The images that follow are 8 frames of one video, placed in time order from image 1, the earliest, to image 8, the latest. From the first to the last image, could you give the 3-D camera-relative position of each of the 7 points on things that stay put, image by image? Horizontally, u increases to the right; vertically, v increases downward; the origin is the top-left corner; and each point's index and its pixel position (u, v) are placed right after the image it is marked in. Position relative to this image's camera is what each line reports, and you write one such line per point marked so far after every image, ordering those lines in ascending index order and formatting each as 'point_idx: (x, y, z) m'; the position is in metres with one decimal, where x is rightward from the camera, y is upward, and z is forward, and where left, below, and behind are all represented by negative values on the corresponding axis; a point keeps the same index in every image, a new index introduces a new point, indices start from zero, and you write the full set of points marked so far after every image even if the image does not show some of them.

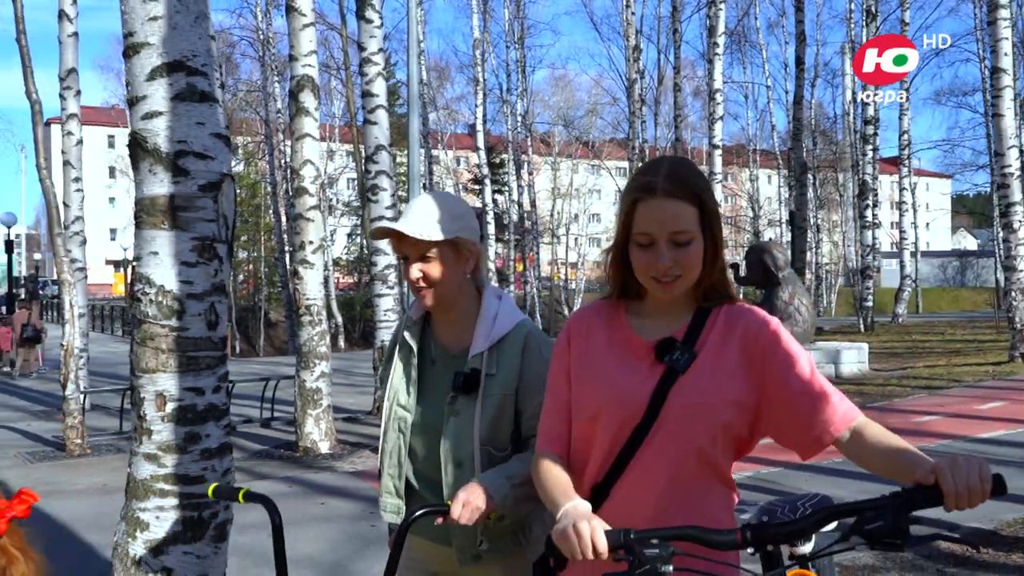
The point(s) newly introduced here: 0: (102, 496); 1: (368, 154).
0: (-3.7, -1.9, +8.7) m
1: (-1.8, +1.7, +12.1) m
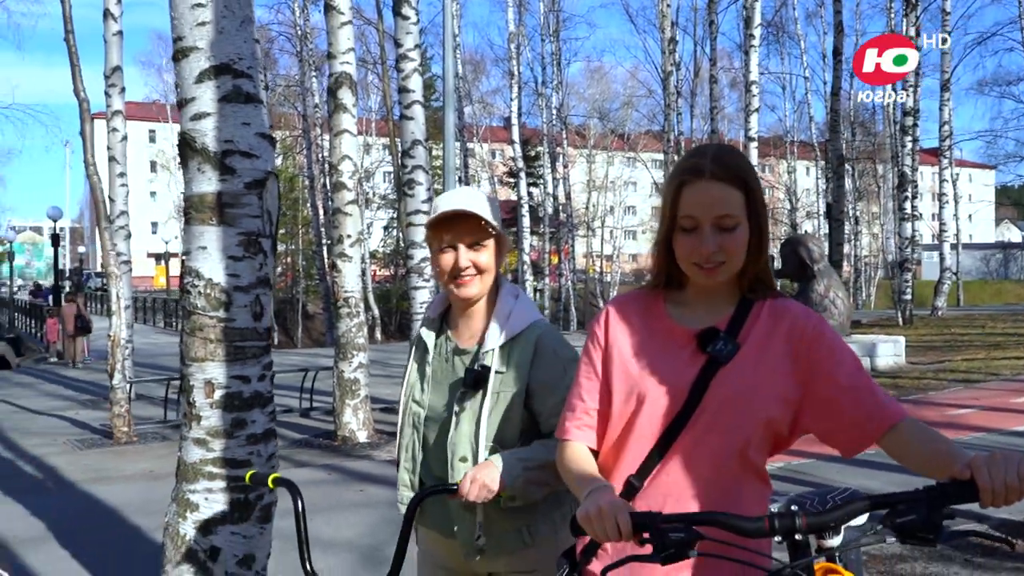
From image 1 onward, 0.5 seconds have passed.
0: (-3.4, -1.8, +9.0) m
1: (-1.4, +1.8, +12.3) m
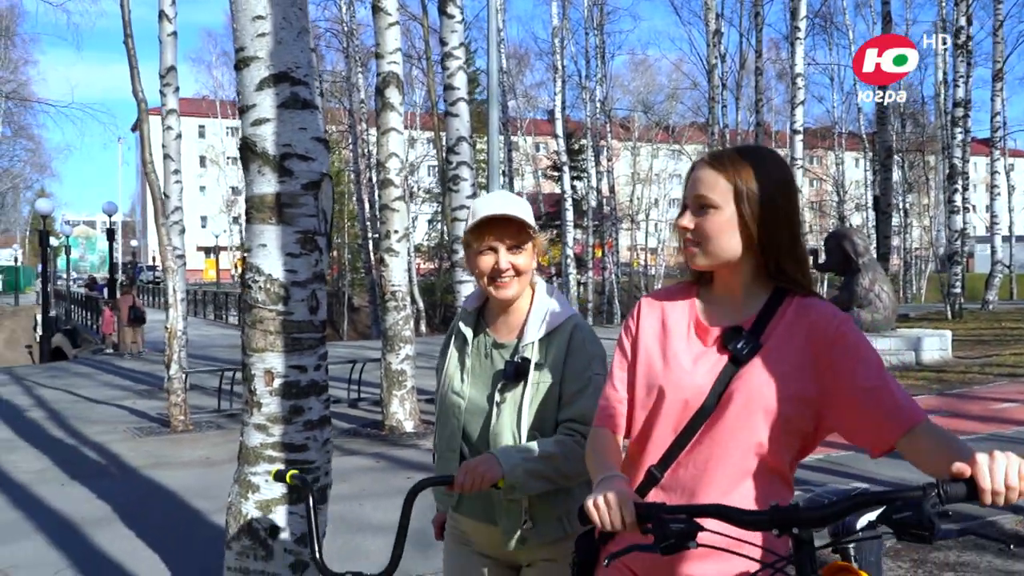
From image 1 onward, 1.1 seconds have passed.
0: (-3.0, -1.8, +9.3) m
1: (-0.8, +1.9, +12.5) m
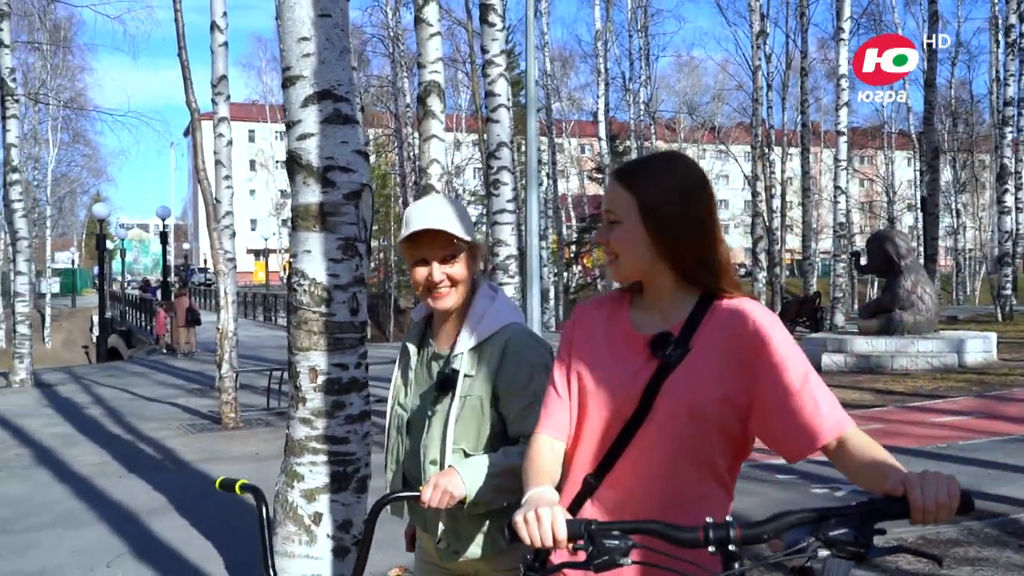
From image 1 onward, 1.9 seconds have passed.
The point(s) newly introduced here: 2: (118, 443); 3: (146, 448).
0: (-2.6, -1.8, +9.7) m
1: (-0.3, +1.9, +12.9) m
2: (-4.7, -1.9, +11.4) m
3: (-4.2, -1.8, +10.9) m
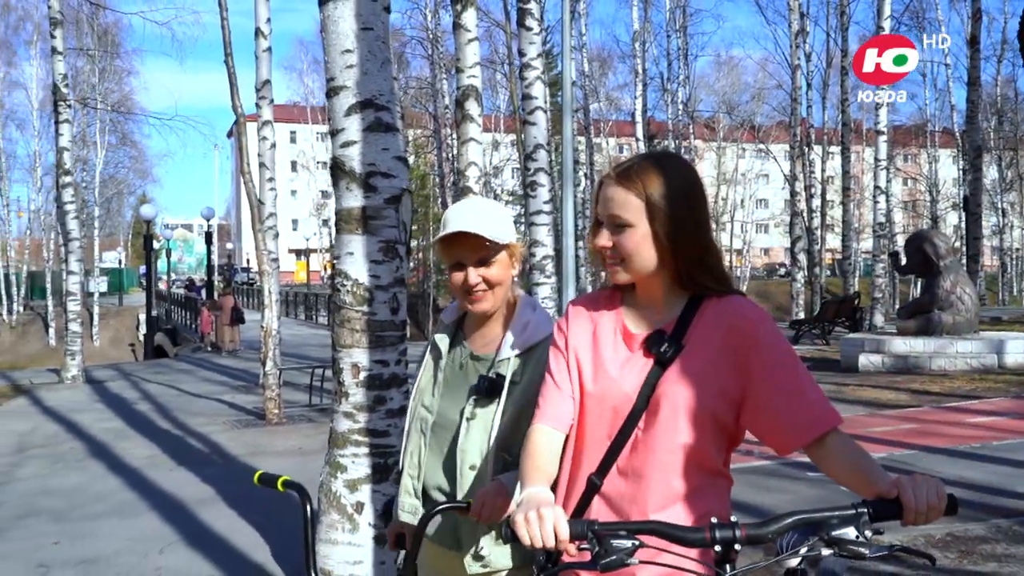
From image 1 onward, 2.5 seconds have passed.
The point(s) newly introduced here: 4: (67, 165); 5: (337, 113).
0: (-2.2, -1.8, +10.1) m
1: (+0.2, +1.9, +13.1) m
2: (-4.2, -1.8, +11.8) m
3: (-3.8, -1.8, +11.3) m
4: (-9.2, +2.5, +19.8) m
5: (-1.0, +1.0, +5.2) m
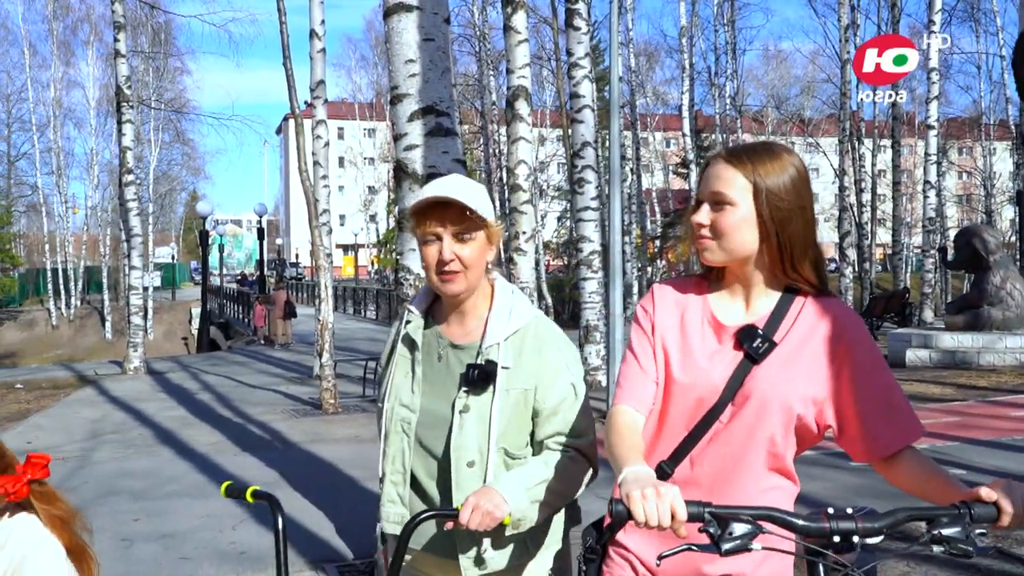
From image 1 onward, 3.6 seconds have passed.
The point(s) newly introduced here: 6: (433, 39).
0: (-1.7, -1.7, +10.5) m
1: (+0.9, +1.9, +13.4) m
2: (-3.6, -1.8, +12.3) m
3: (-3.2, -1.7, +11.8) m
4: (-8.2, +2.7, +20.5) m
5: (-0.7, +1.0, +5.6) m
6: (-0.5, +1.5, +5.6) m
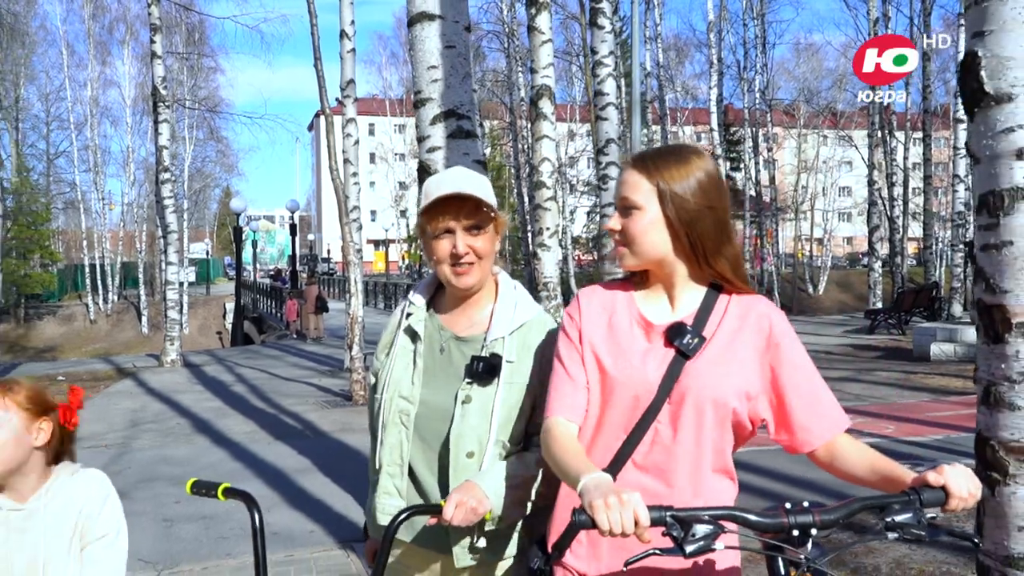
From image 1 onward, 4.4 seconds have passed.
0: (-1.4, -1.7, +10.8) m
1: (+1.2, +2.0, +13.6) m
2: (-3.3, -1.7, +12.7) m
3: (-2.9, -1.7, +12.2) m
4: (-7.6, +2.8, +21.1) m
5: (-0.5, +1.0, +5.9) m
6: (-0.4, +1.5, +5.9) m
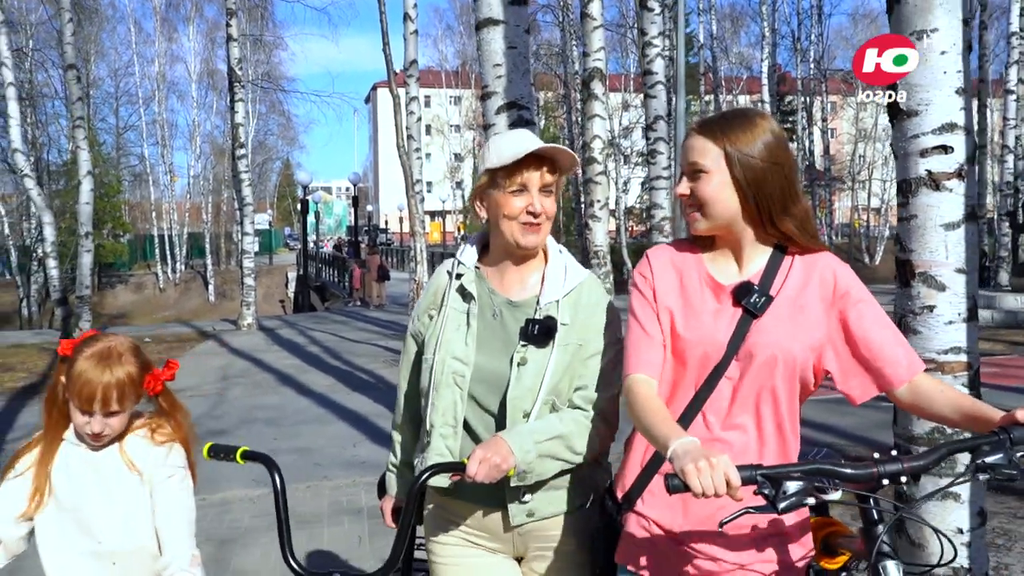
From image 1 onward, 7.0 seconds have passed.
0: (-0.8, -1.2, +12.0) m
1: (+2.1, +2.5, +14.5) m
2: (-2.5, -1.2, +14.0) m
3: (-2.1, -1.2, +13.5) m
4: (-6.4, +3.5, +22.4) m
5: (-0.2, +1.3, +6.9) m
6: (0.0, +1.8, +6.9) m
